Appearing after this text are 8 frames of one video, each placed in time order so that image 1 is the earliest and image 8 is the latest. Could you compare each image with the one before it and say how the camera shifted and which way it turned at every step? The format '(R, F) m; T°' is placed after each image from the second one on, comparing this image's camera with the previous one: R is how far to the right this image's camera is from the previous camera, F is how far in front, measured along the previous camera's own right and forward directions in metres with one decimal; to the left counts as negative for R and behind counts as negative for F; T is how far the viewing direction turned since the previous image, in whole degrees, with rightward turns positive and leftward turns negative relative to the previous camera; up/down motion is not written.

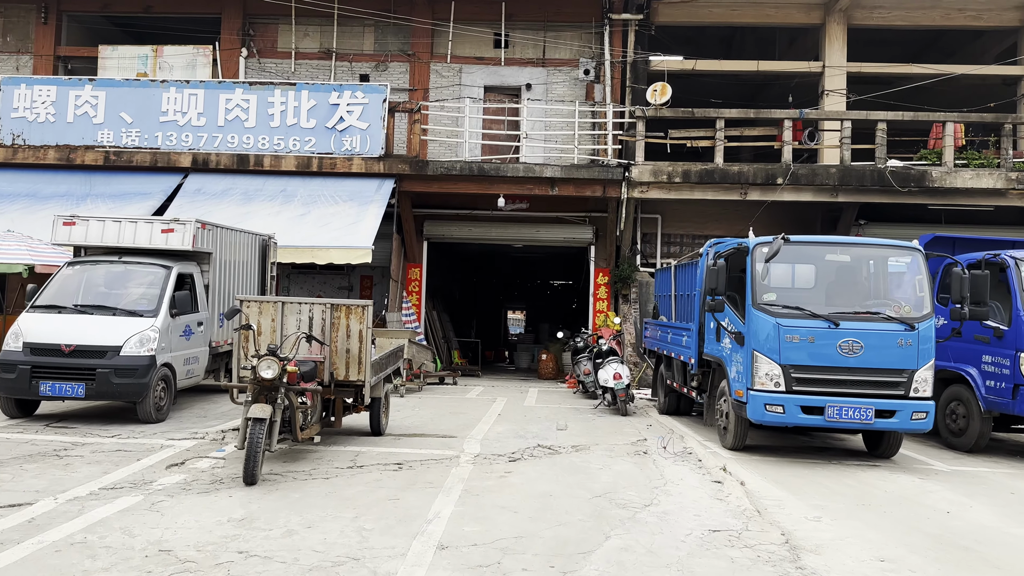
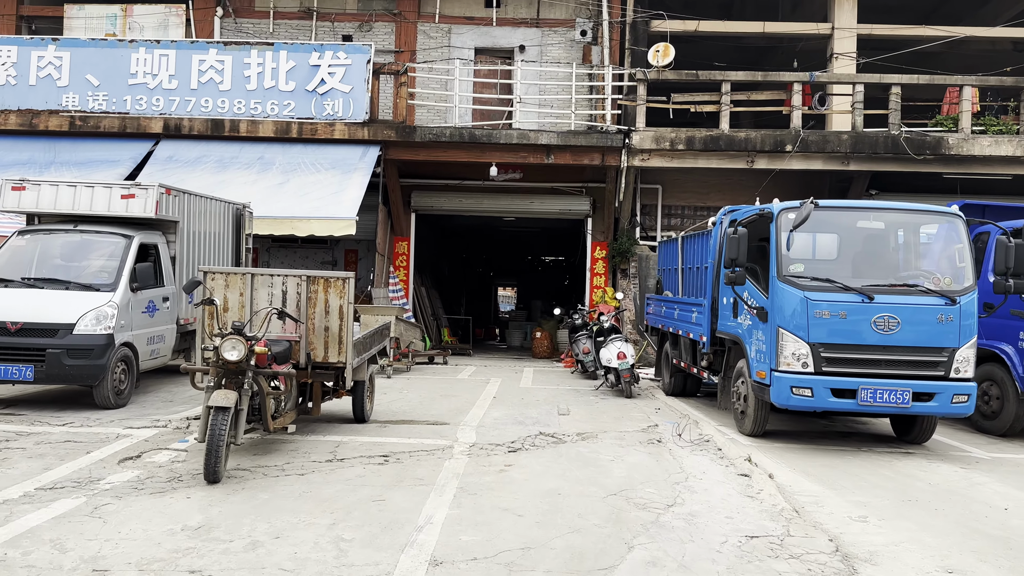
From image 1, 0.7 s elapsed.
(-0.1, +0.8) m; +1°
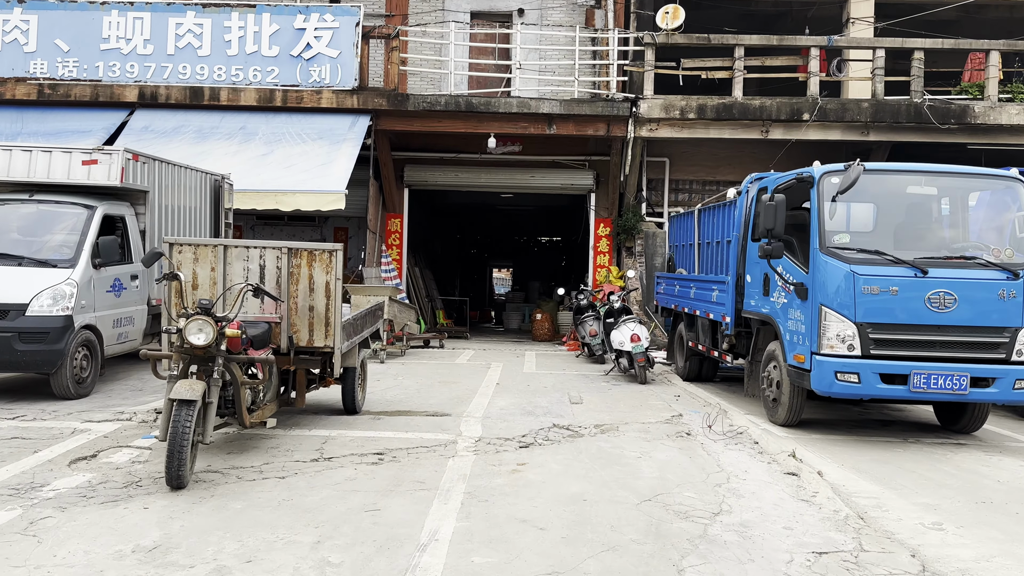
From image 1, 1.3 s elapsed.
(-0.1, +0.8) m; +1°
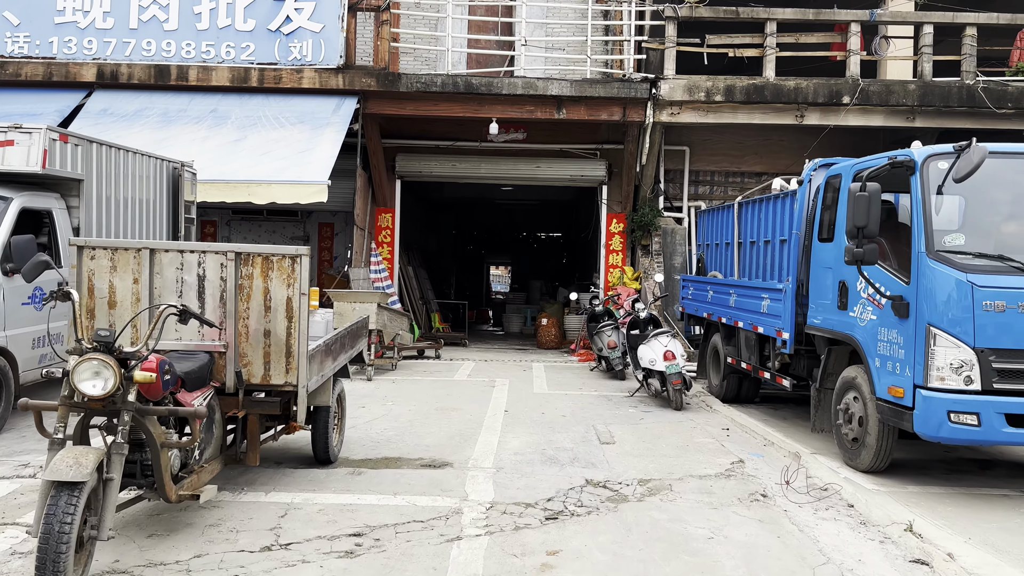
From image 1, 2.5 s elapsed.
(-0.2, +1.3) m; 0°
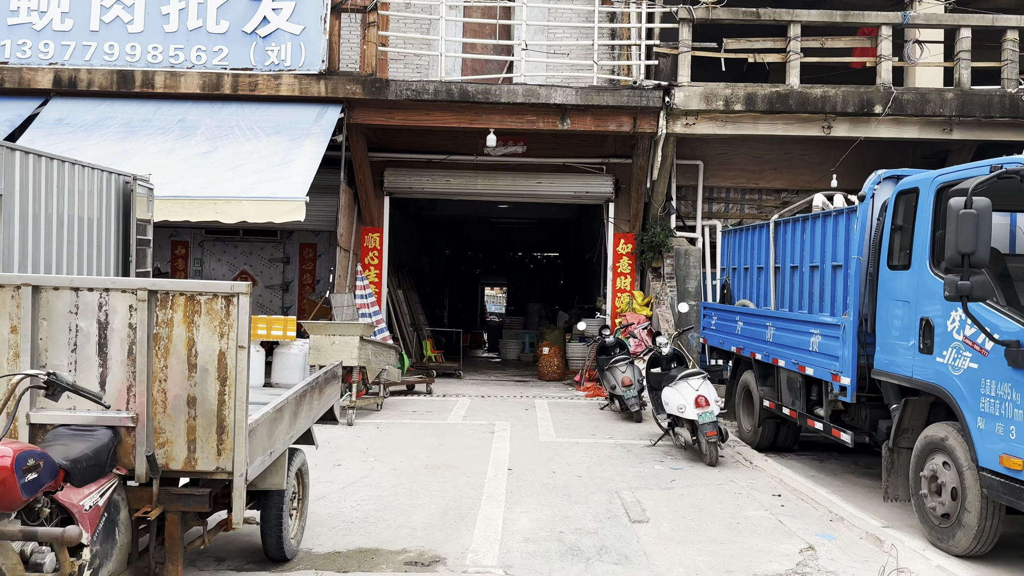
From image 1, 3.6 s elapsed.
(-0.1, +1.1) m; +1°
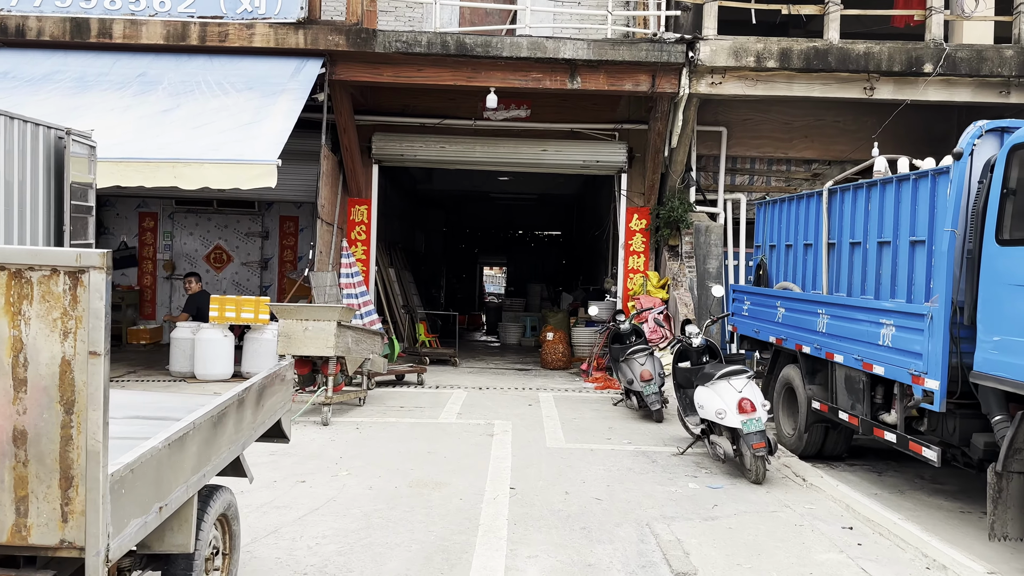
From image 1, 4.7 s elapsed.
(0.0, +1.1) m; 0°
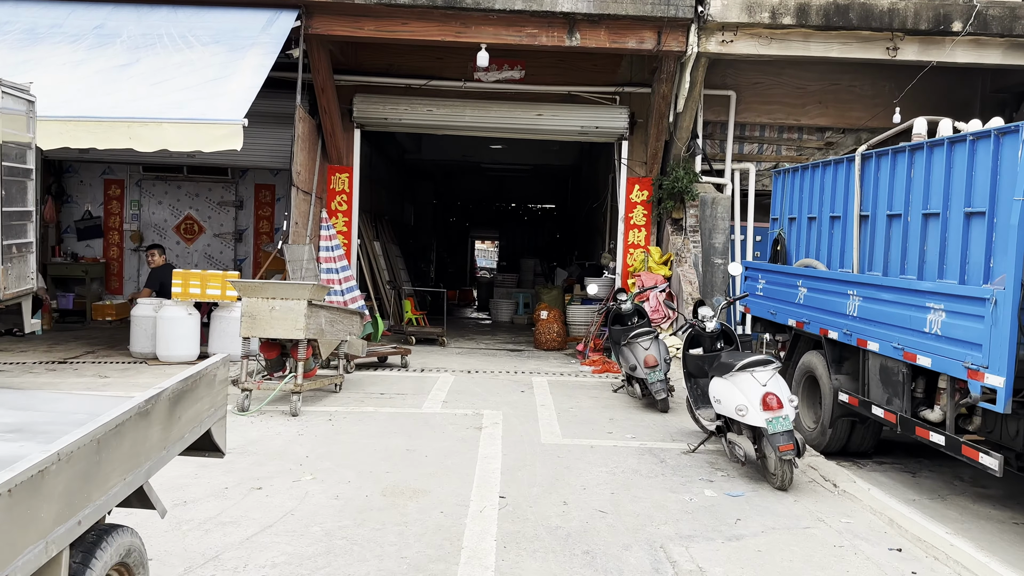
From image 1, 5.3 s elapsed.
(0.0, +0.7) m; +1°
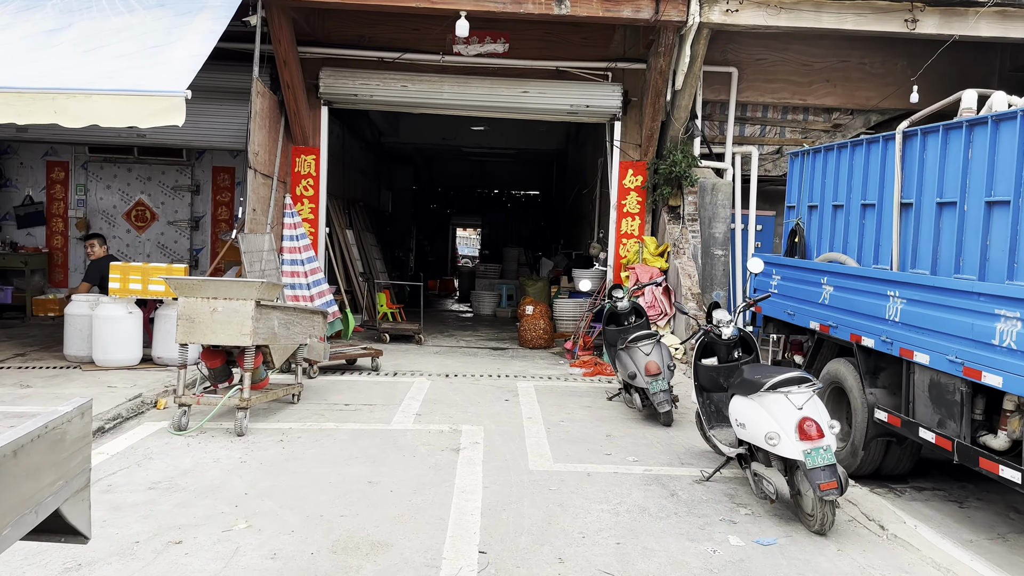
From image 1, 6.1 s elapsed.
(0.0, +0.8) m; +1°
